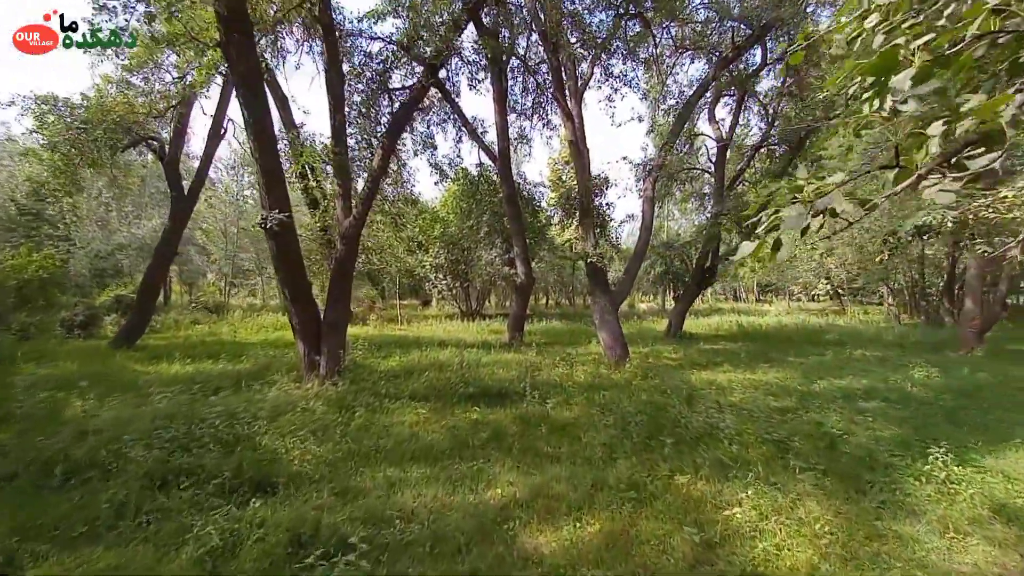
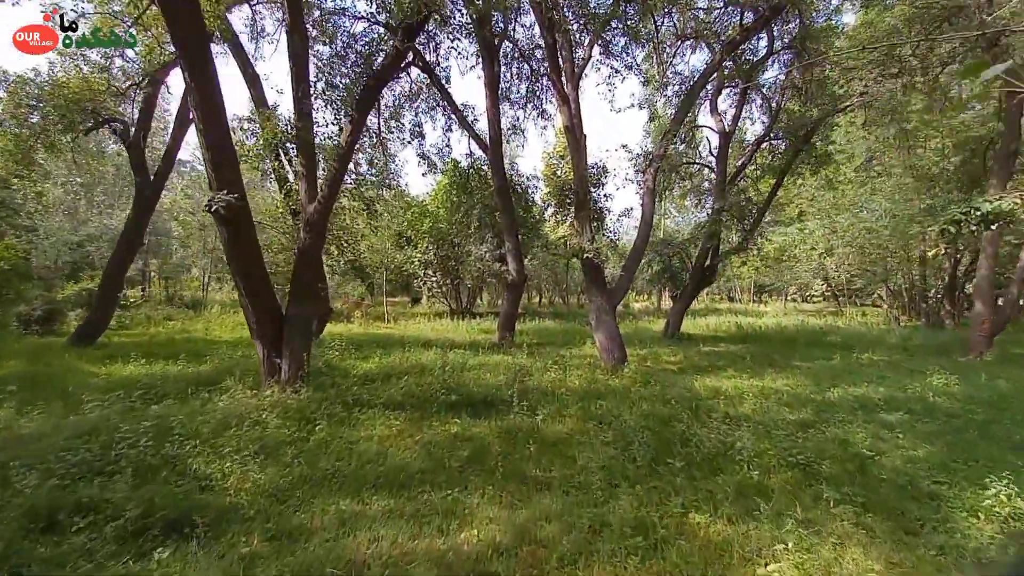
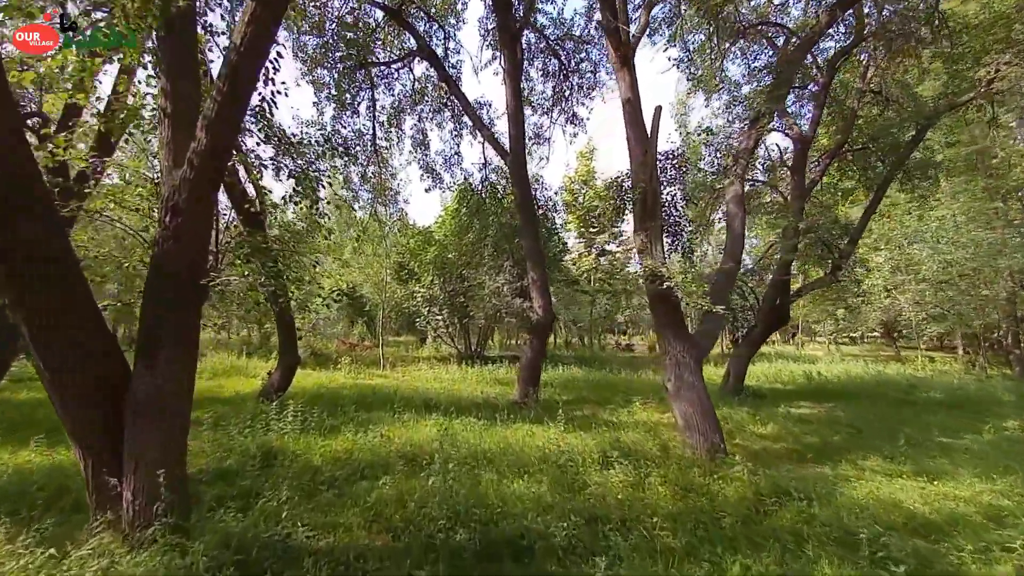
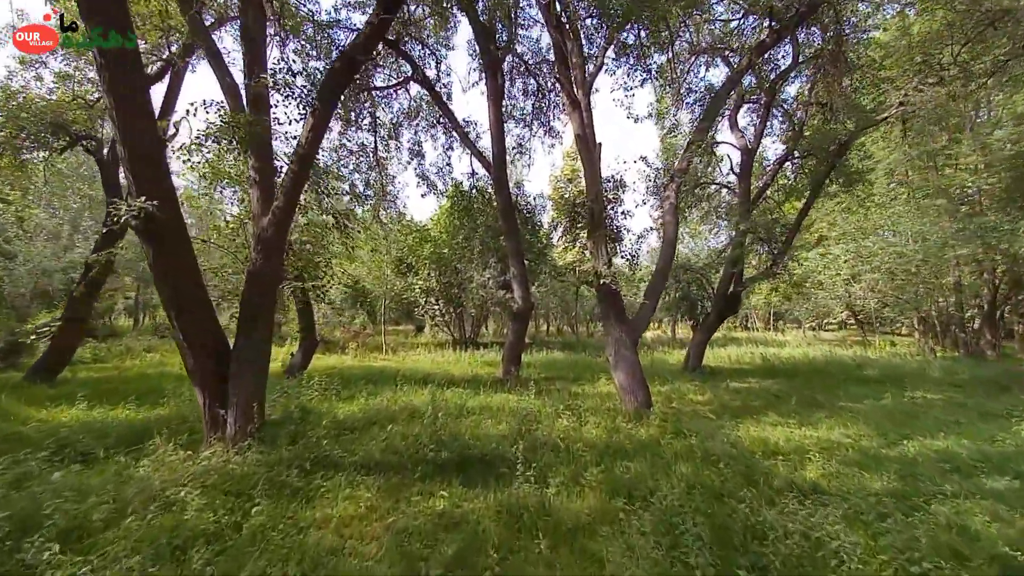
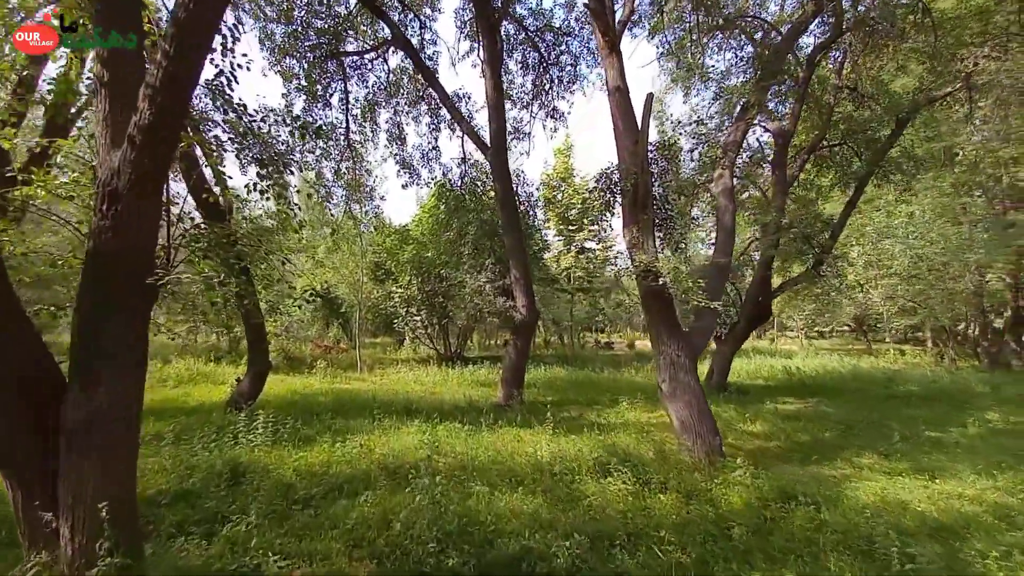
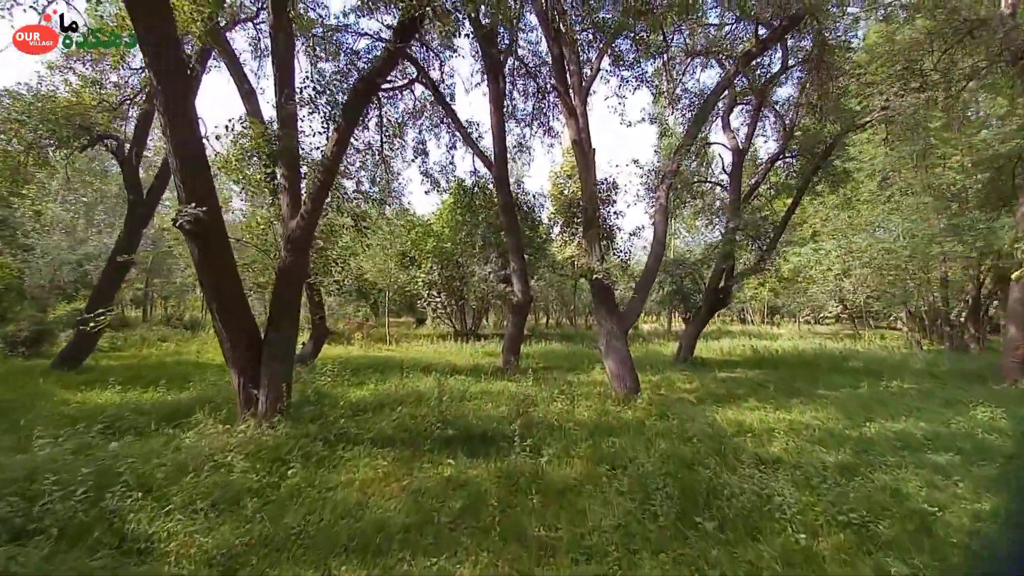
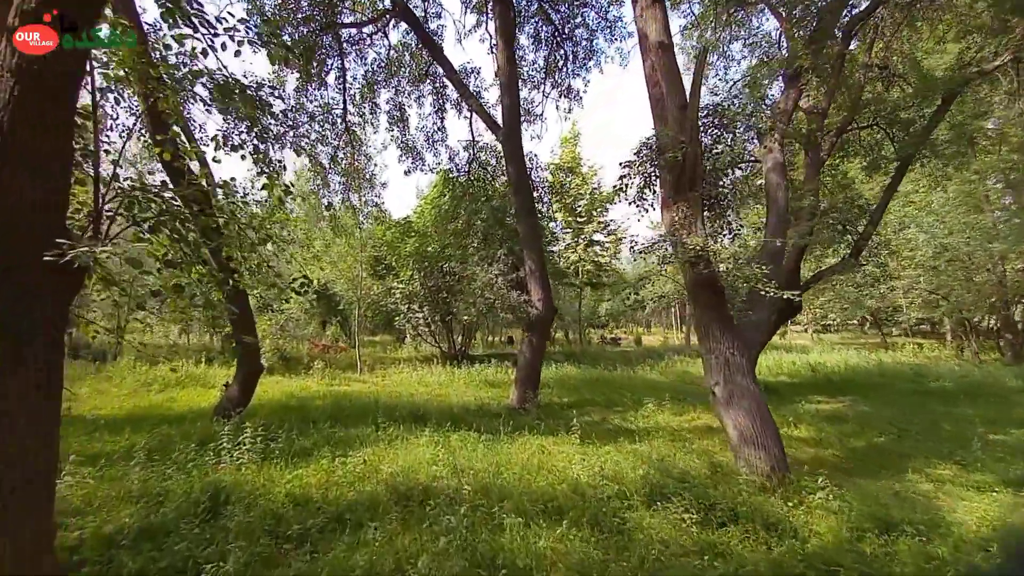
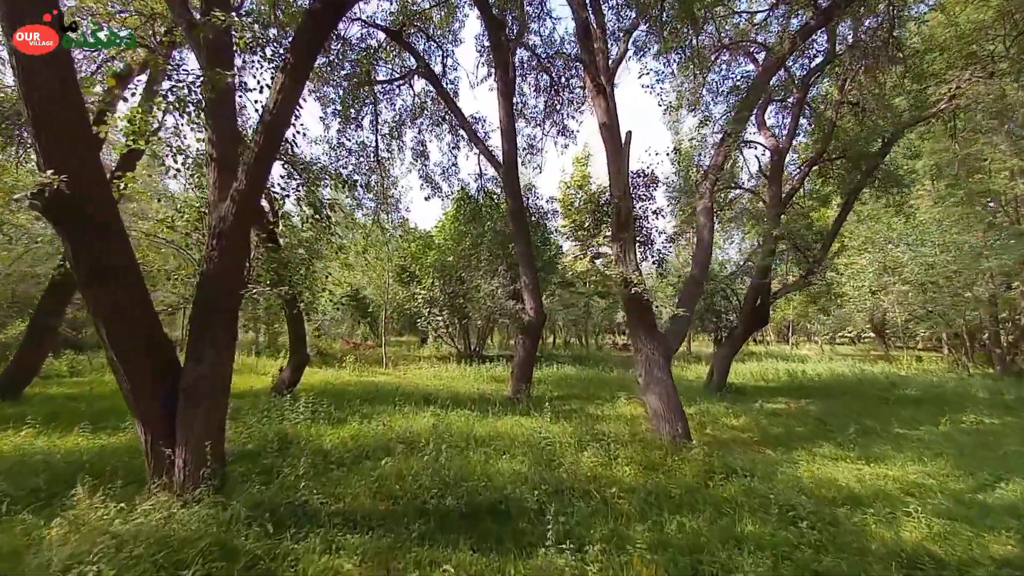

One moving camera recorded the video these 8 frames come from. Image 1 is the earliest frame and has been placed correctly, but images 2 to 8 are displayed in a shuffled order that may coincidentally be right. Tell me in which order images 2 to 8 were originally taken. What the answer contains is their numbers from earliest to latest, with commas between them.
2, 6, 4, 8, 3, 5, 7
